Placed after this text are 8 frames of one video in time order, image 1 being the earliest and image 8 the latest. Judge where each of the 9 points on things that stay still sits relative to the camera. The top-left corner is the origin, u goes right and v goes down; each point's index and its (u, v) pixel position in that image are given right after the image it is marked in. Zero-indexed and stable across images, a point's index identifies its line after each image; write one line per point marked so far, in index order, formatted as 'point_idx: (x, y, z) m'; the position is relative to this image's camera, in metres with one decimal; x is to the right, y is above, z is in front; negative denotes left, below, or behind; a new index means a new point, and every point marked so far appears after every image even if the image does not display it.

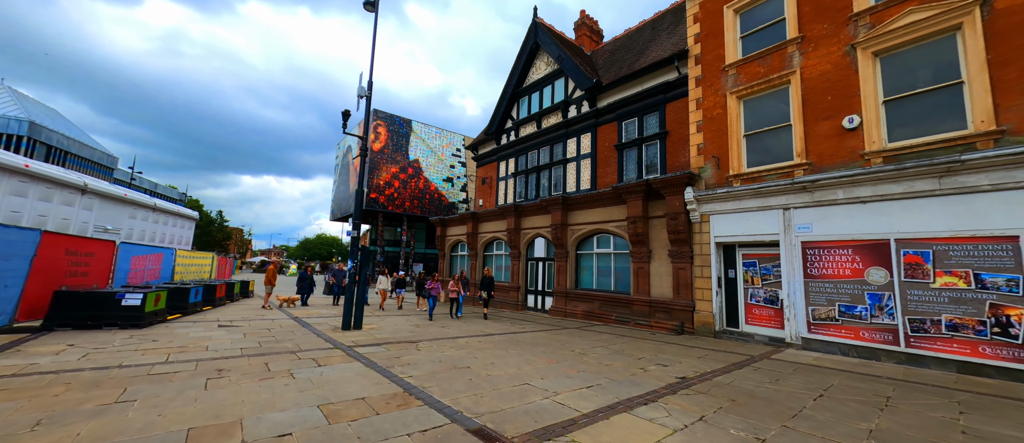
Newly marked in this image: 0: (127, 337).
0: (-7.8, -2.3, +7.4) m
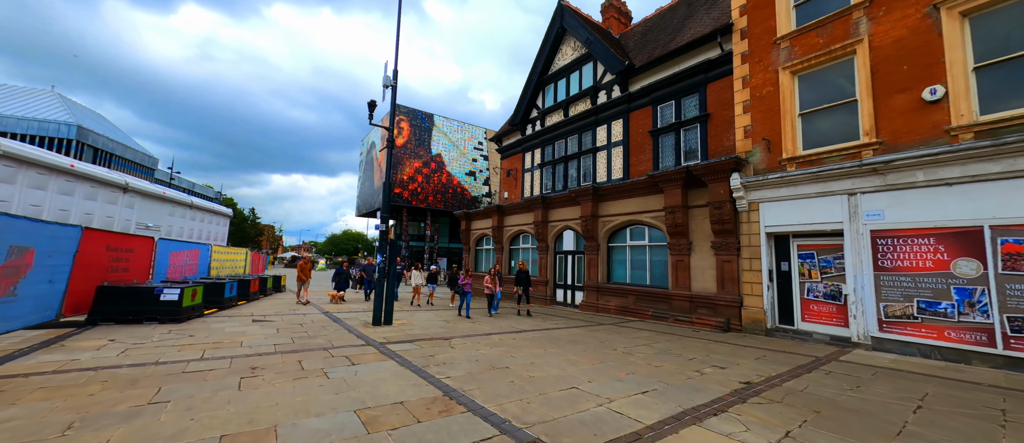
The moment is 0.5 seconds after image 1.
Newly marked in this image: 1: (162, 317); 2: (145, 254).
0: (-7.0, -2.2, +7.4) m
1: (-8.1, -2.2, +8.4) m
2: (-10.4, -0.9, +10.4) m
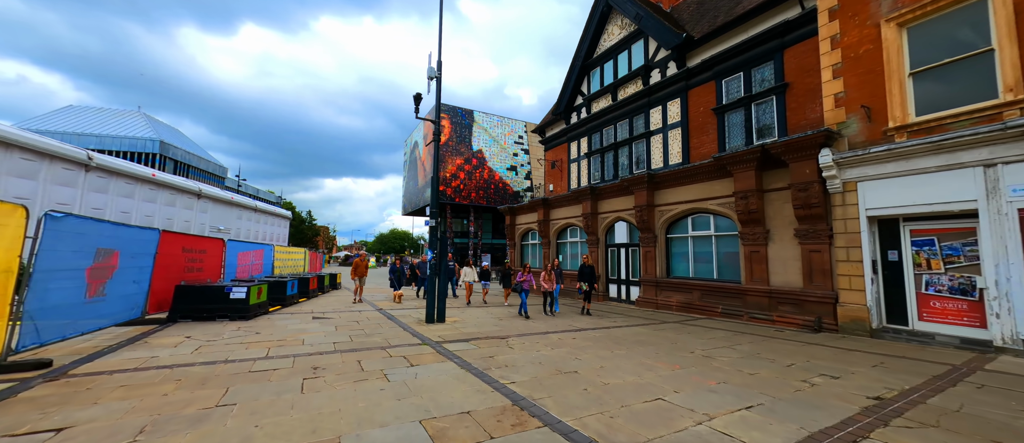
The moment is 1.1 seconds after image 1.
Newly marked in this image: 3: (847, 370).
0: (-5.8, -2.3, +7.7) m
1: (-6.7, -2.2, +8.8) m
2: (-8.9, -1.0, +11.0) m
3: (+4.4, -2.0, +4.8) m
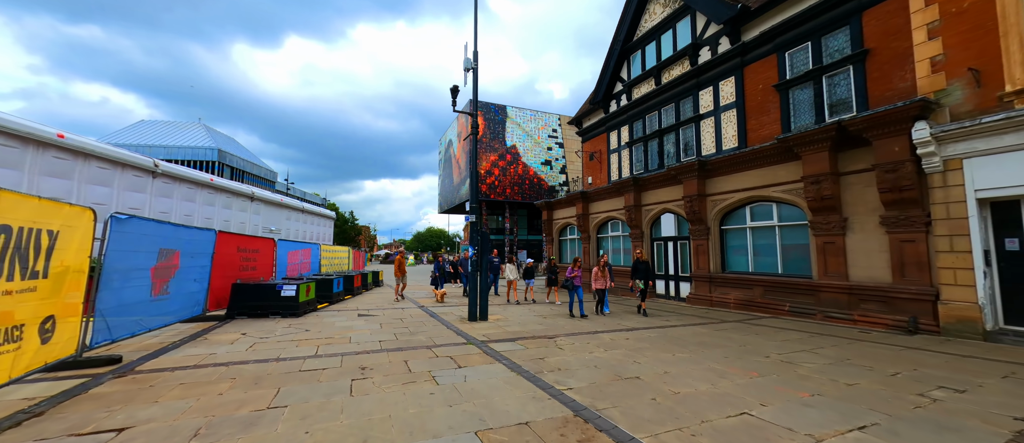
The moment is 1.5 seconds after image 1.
0: (-4.9, -2.2, +7.9) m
1: (-5.7, -2.2, +9.0) m
2: (-7.6, -1.0, +11.5) m
3: (+5.1, -1.8, +4.0) m
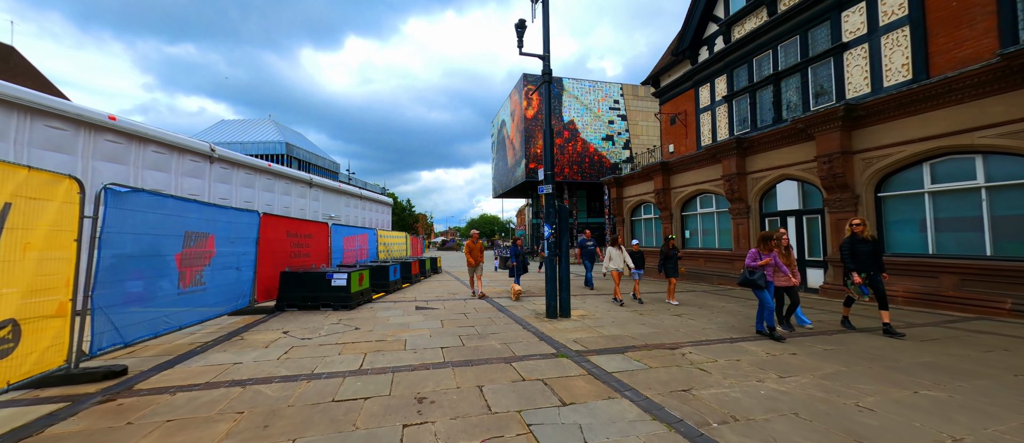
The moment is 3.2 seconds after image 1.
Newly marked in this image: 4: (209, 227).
0: (-3.2, -1.8, +6.7) m
1: (-3.9, -1.8, +7.9) m
2: (-5.5, -0.5, +10.6) m
3: (+6.0, -1.3, +1.5) m
4: (-5.0, -0.1, +6.0) m
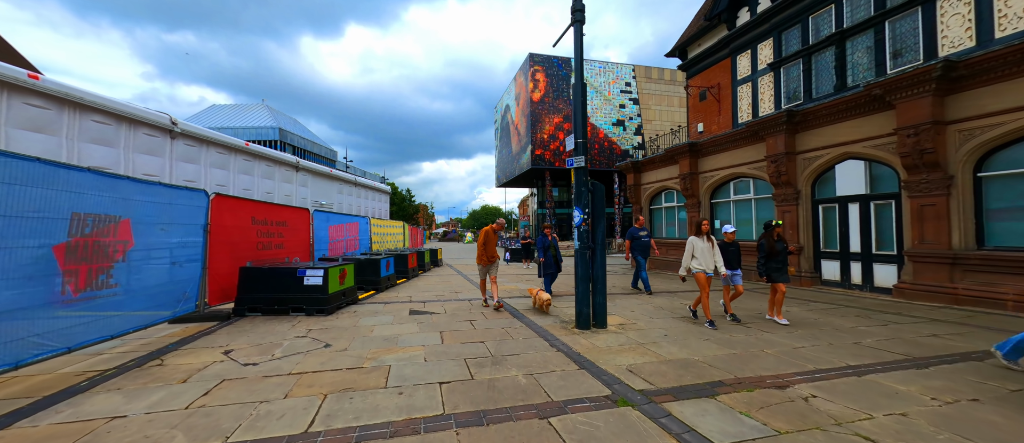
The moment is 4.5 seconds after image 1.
0: (-2.9, -1.6, +5.1) m
1: (-3.6, -1.5, +6.4) m
2: (-5.2, -0.1, +9.0) m
3: (+6.3, -1.2, -0.1) m
4: (-4.7, +0.2, +4.4) m
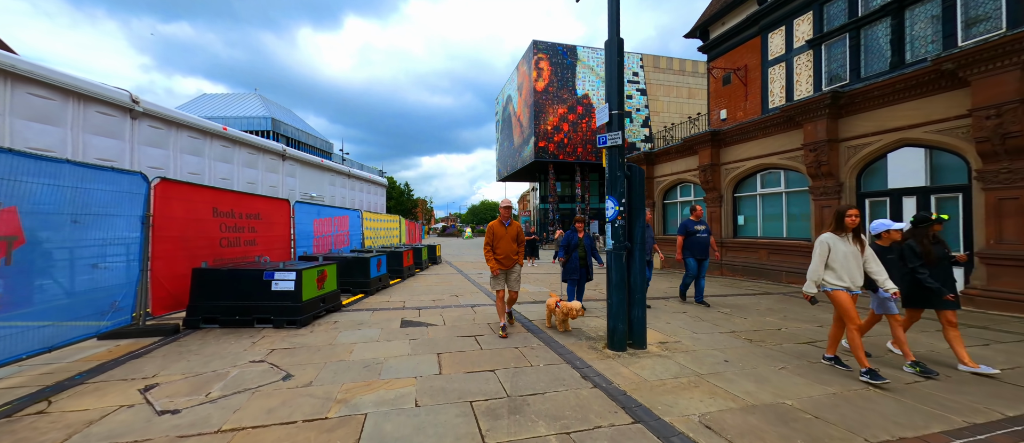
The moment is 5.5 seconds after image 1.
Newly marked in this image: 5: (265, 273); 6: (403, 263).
0: (-2.7, -1.5, +4.0) m
1: (-3.4, -1.4, +5.3) m
2: (-5.0, 0.0, +7.9) m
3: (+6.5, -1.2, -1.2) m
4: (-4.5, +0.3, +3.3) m
5: (-3.5, -0.7, +5.2) m
6: (-3.0, -1.1, +10.1) m
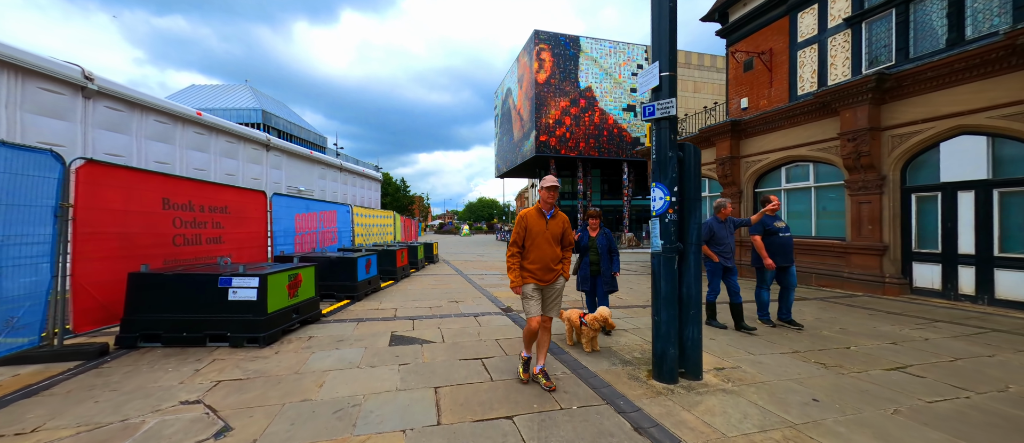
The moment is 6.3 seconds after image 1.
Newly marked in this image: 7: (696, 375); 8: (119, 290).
0: (-2.6, -1.4, +3.0) m
1: (-3.2, -1.3, +4.3) m
2: (-4.8, +0.1, +6.9) m
3: (+6.7, -1.2, -2.1) m
4: (-4.3, +0.3, +2.3) m
5: (-3.4, -0.6, +4.2) m
6: (-2.9, -1.0, +9.1) m
7: (+1.7, -1.4, +3.3) m
8: (-4.5, -0.8, +4.3) m
